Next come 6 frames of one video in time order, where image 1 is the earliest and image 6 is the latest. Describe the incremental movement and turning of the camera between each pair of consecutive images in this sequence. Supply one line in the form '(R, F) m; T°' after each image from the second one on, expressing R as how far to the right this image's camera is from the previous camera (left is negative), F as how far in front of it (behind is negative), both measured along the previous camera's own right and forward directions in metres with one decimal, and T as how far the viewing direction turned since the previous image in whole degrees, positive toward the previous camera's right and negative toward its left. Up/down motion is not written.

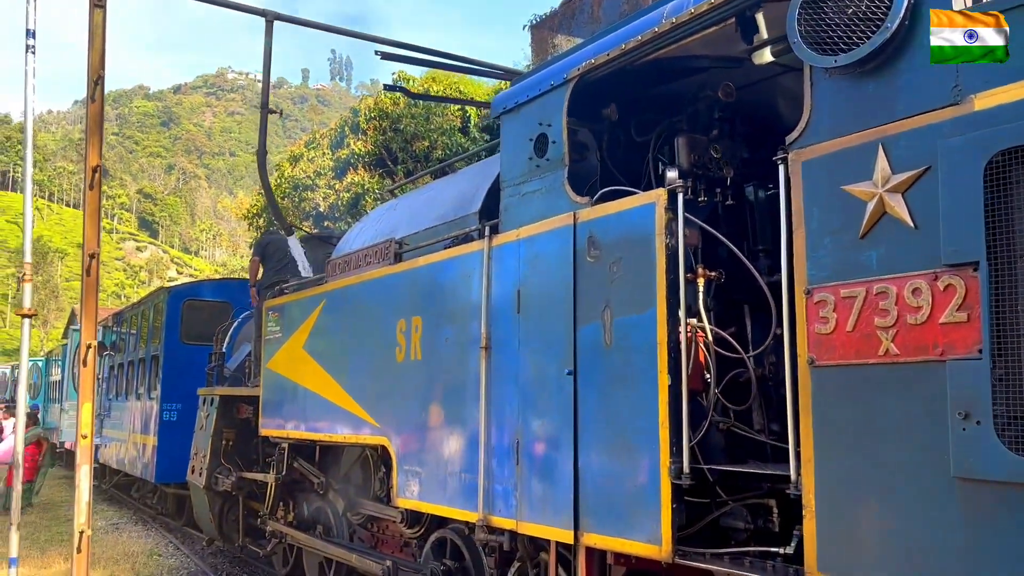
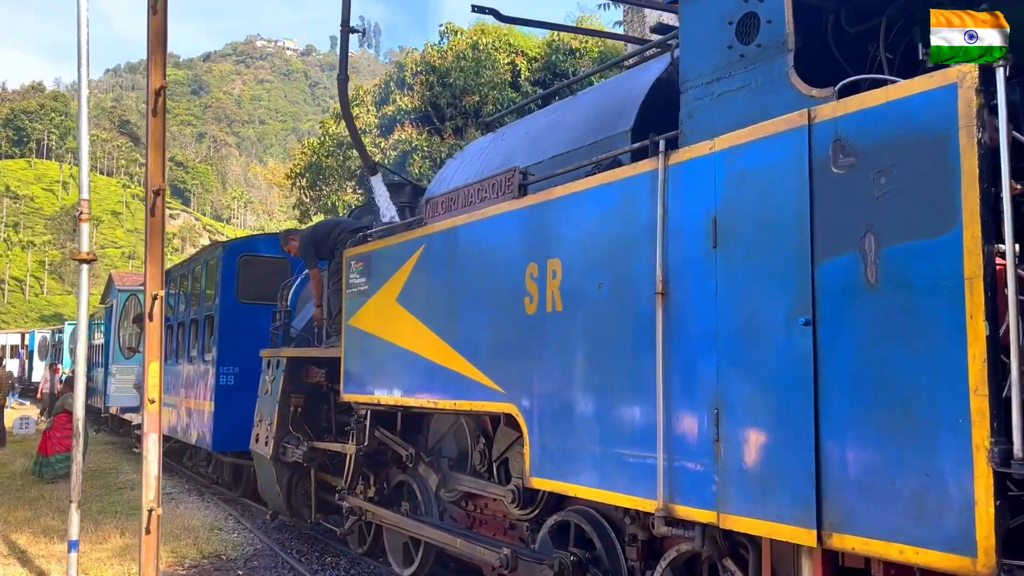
(-0.6, +0.8) m; -2°
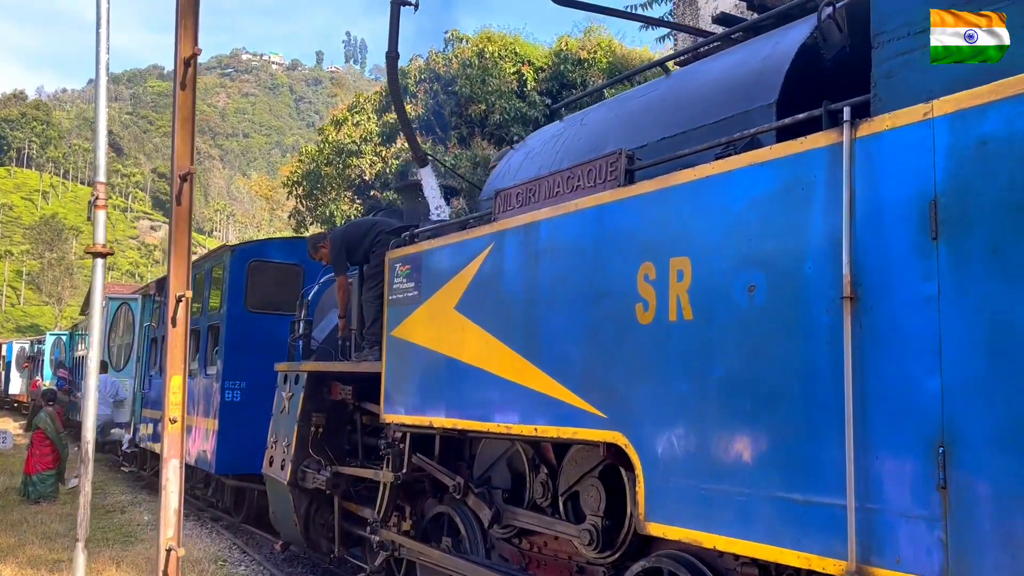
(-0.5, +0.7) m; +1°
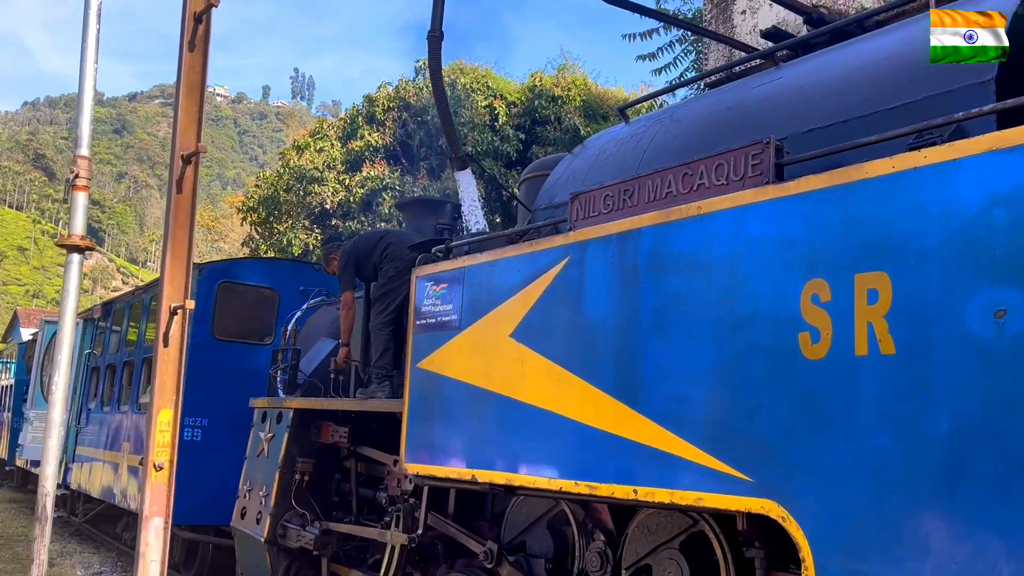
(-0.5, +0.8) m; +4°
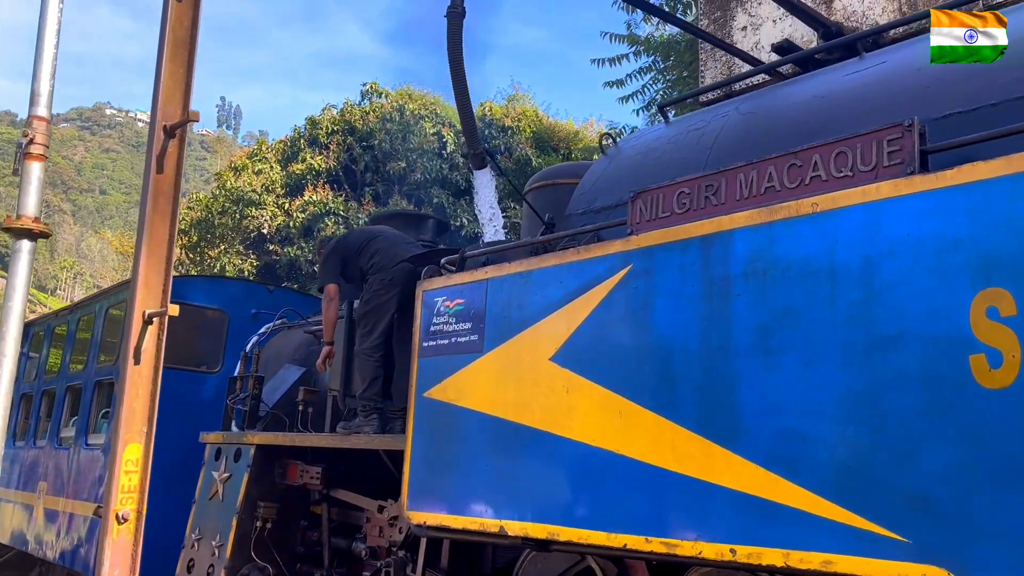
(-0.4, +0.6) m; +5°
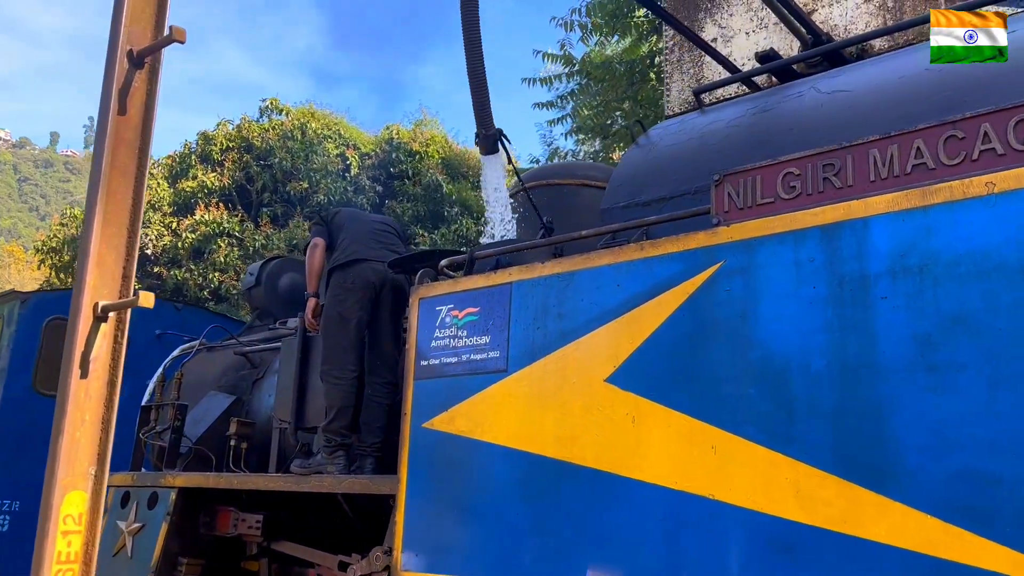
(-0.5, +0.6) m; +8°
